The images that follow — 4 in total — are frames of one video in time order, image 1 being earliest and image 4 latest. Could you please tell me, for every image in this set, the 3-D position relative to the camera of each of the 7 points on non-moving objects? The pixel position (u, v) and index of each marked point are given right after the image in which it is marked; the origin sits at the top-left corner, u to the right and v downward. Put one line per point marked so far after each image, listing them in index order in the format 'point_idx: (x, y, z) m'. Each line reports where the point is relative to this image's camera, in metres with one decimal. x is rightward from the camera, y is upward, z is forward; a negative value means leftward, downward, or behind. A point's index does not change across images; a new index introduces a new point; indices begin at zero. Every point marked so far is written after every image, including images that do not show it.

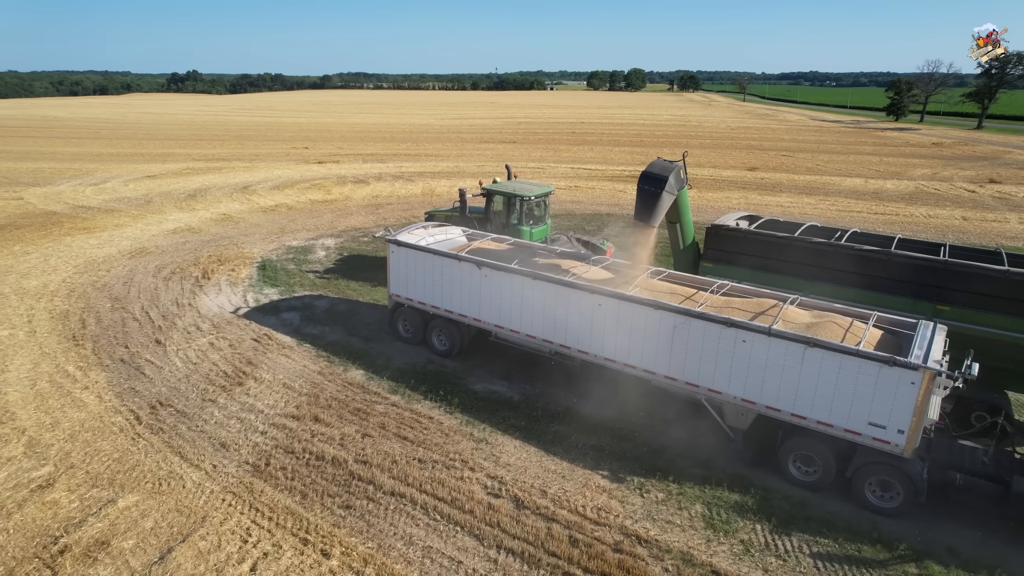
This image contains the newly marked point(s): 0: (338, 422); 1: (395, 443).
0: (-3.0, -2.3, +10.6) m
1: (-1.9, -2.5, +10.1) m
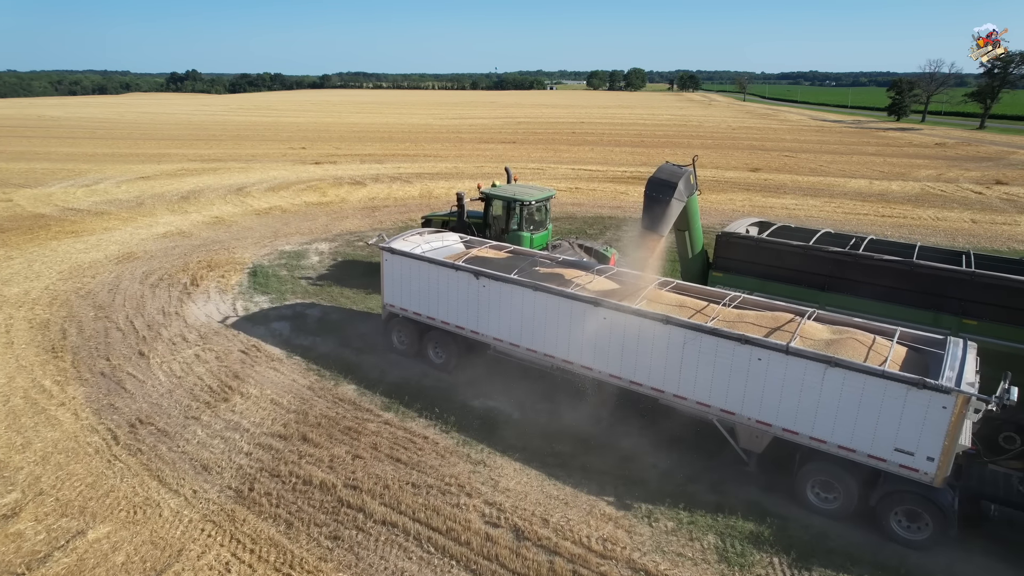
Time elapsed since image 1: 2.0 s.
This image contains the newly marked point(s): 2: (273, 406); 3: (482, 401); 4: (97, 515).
0: (-3.0, -2.5, +10.0) m
1: (-1.9, -2.7, +9.5) m
2: (-4.3, -2.1, +11.0) m
3: (-0.5, -2.1, +11.2) m
4: (-5.6, -3.0, +8.3) m
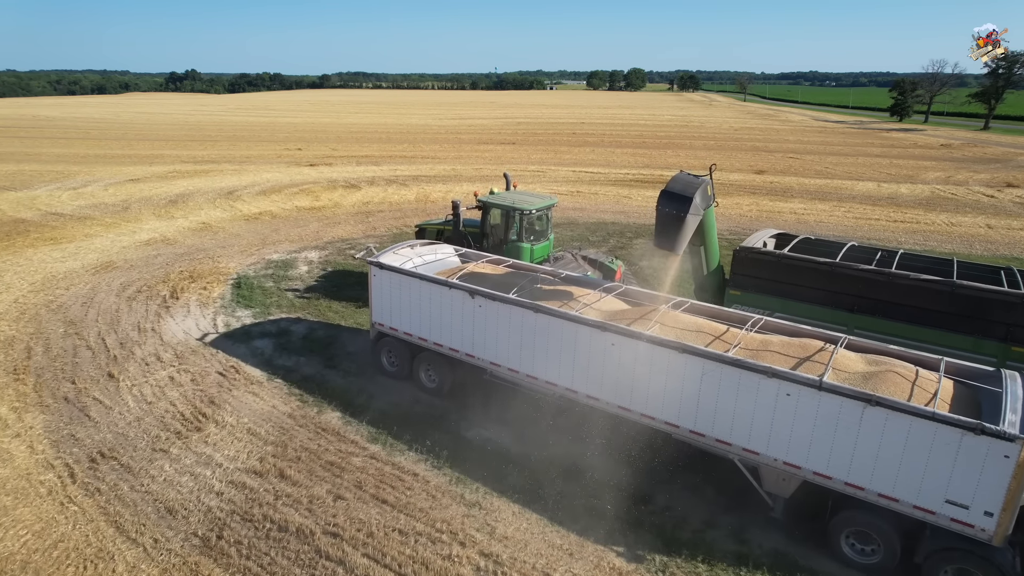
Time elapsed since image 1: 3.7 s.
0: (-3.0, -2.8, +9.1) m
1: (-1.9, -3.0, +8.5) m
2: (-4.3, -2.4, +10.1) m
3: (-0.6, -2.4, +10.3) m
4: (-5.6, -3.4, +7.4) m
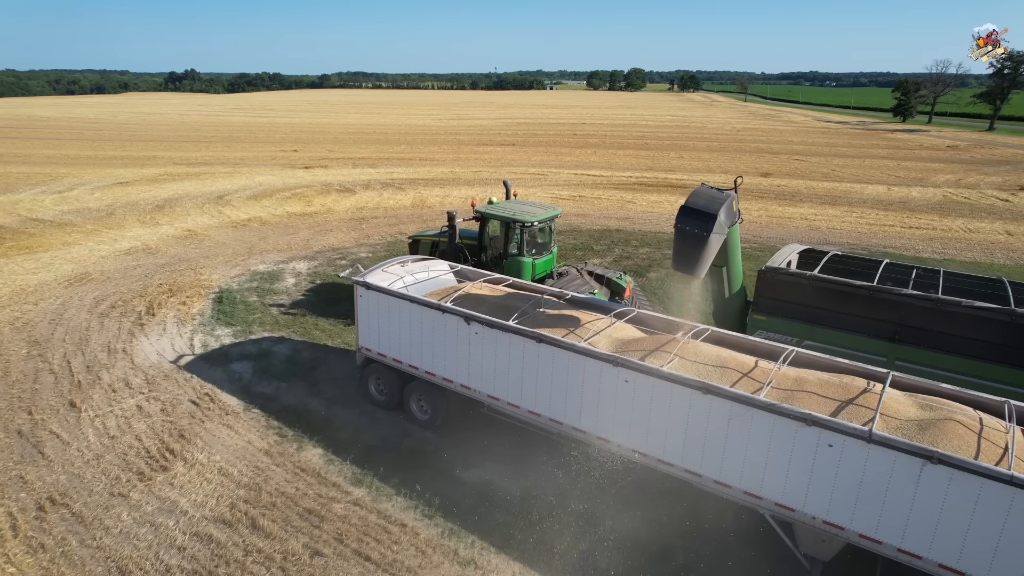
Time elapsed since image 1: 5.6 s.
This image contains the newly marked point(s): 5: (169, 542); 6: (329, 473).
0: (-3.0, -3.2, +8.1) m
1: (-1.9, -3.4, +7.5) m
2: (-4.3, -2.8, +9.1) m
3: (-0.6, -2.8, +9.2) m
4: (-5.6, -3.7, +6.3) m
5: (-4.4, -3.3, +7.9) m
6: (-2.7, -2.7, +9.2) m
